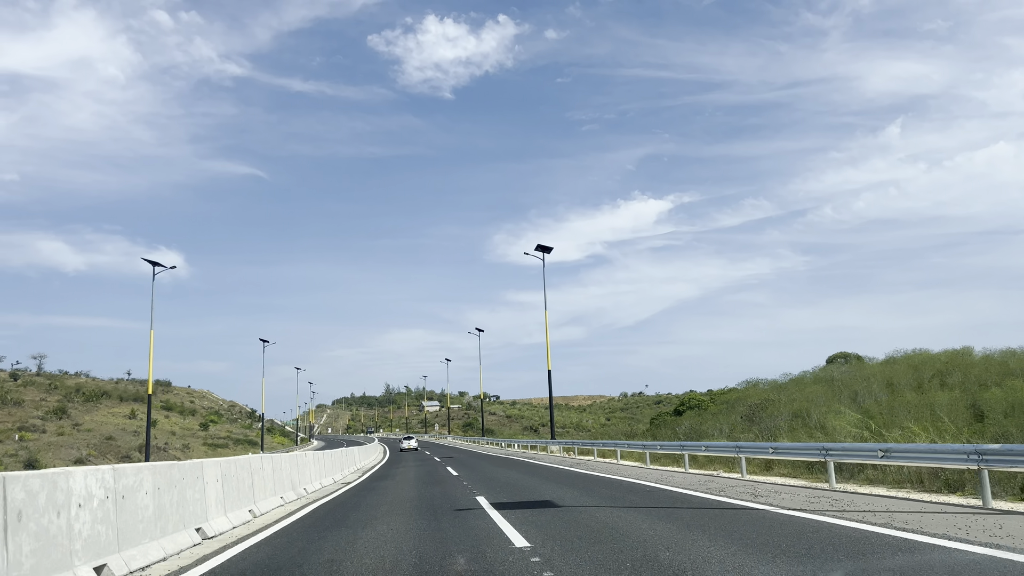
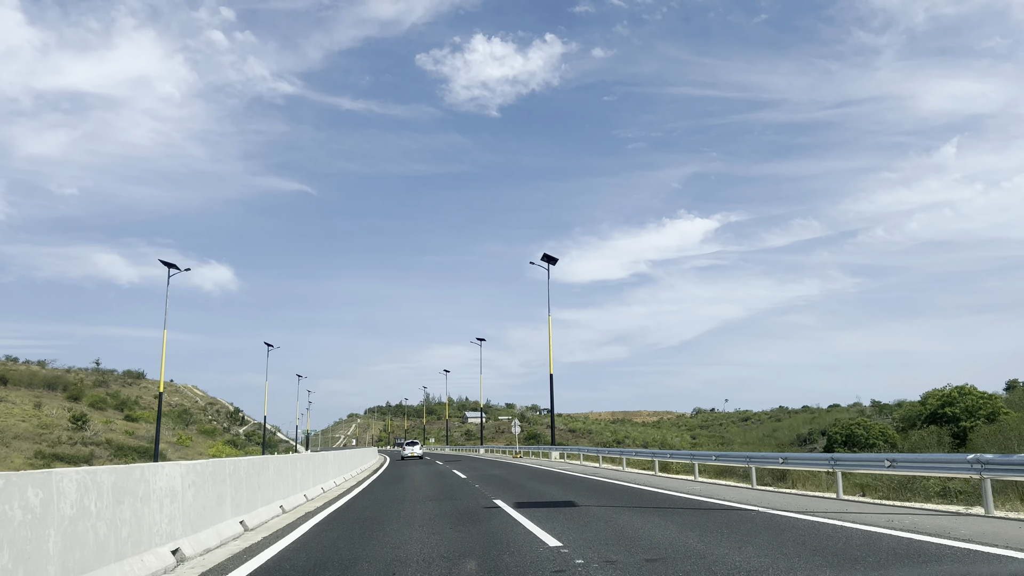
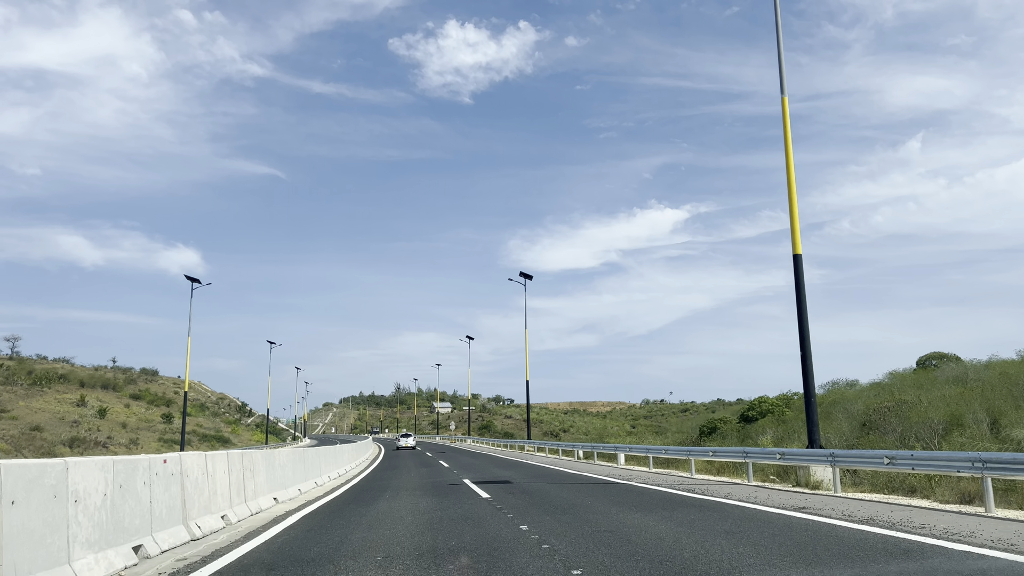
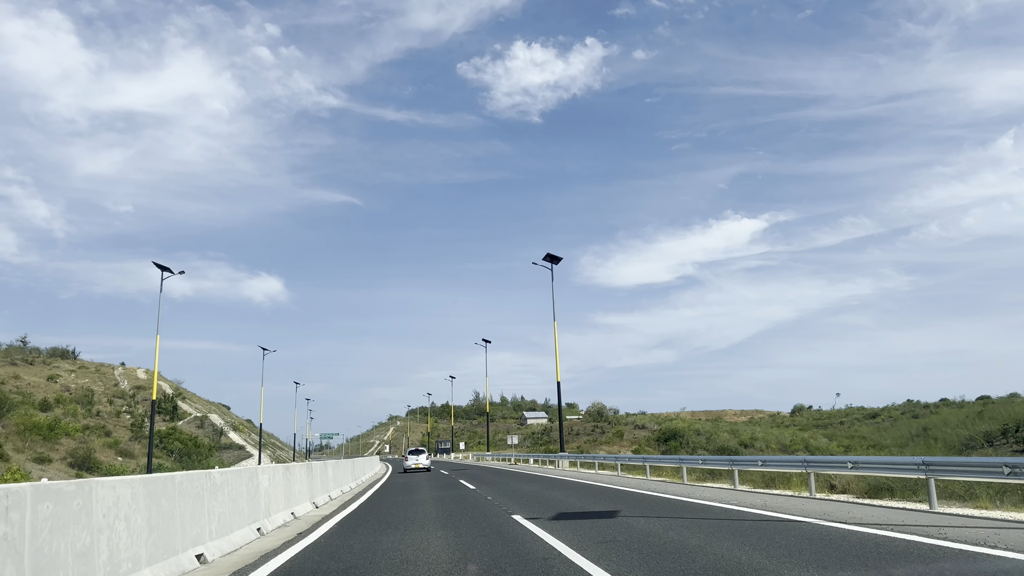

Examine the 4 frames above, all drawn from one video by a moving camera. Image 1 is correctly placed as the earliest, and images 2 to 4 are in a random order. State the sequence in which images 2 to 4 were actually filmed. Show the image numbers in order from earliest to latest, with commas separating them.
3, 2, 4
